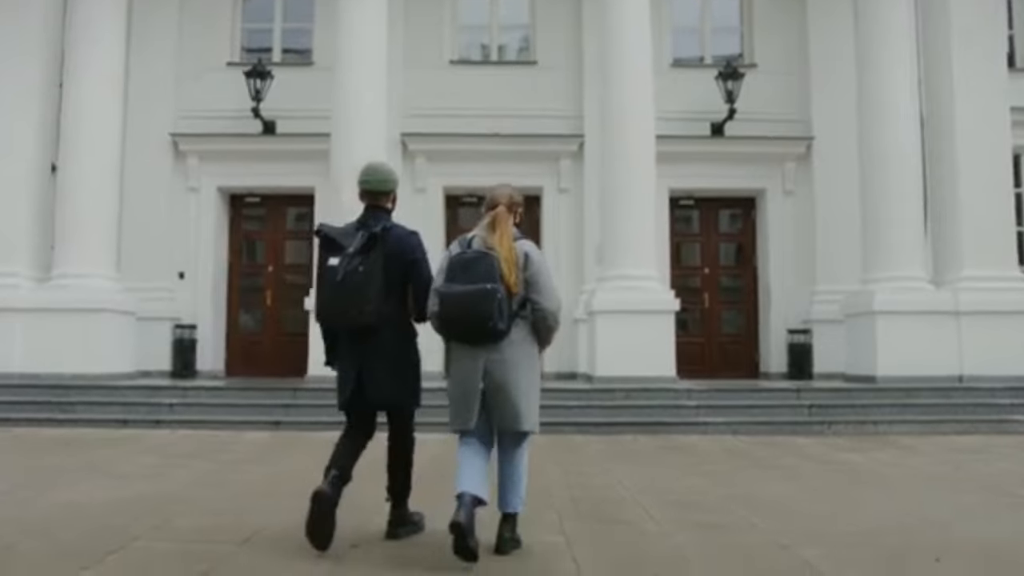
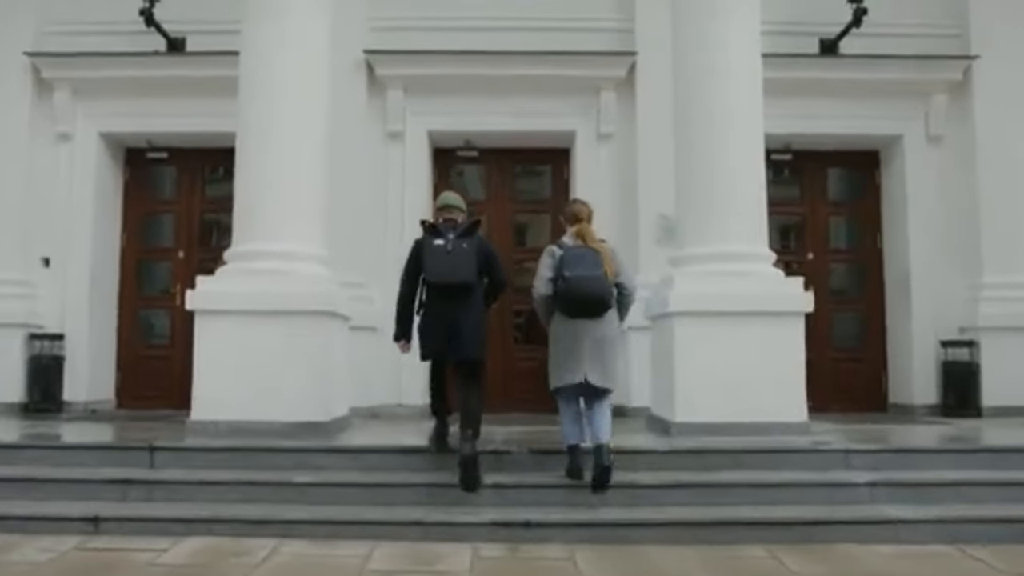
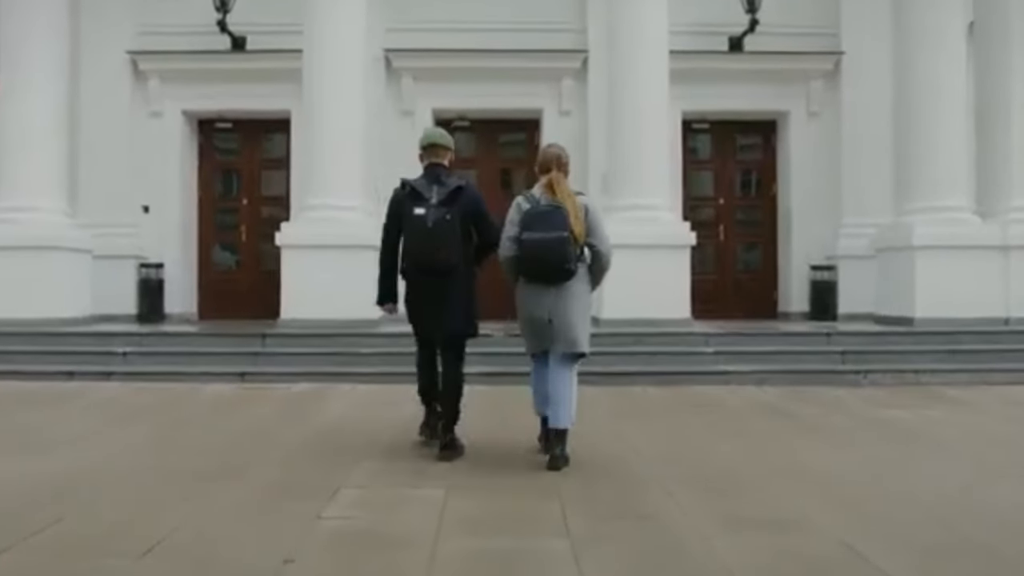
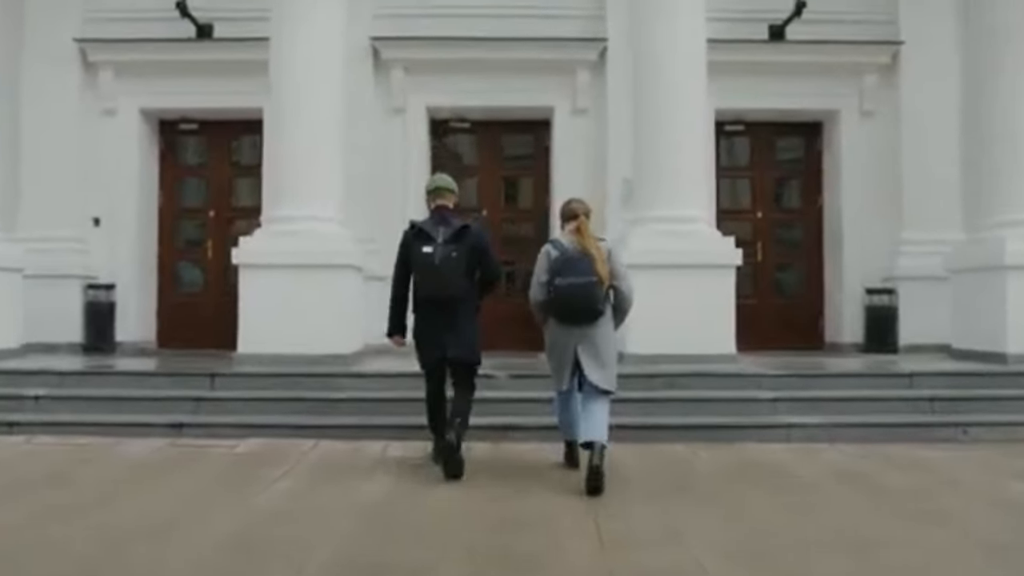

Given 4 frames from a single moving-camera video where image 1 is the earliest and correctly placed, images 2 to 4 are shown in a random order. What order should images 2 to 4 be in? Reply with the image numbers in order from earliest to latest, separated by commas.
3, 4, 2
